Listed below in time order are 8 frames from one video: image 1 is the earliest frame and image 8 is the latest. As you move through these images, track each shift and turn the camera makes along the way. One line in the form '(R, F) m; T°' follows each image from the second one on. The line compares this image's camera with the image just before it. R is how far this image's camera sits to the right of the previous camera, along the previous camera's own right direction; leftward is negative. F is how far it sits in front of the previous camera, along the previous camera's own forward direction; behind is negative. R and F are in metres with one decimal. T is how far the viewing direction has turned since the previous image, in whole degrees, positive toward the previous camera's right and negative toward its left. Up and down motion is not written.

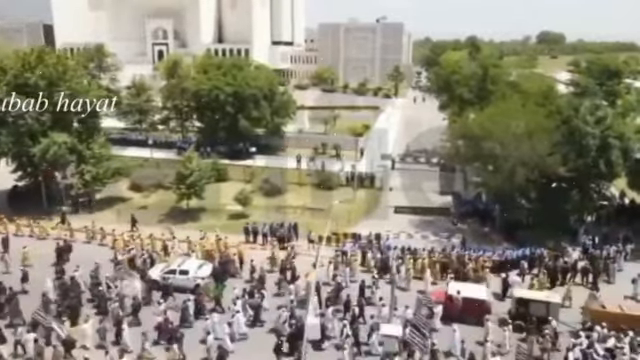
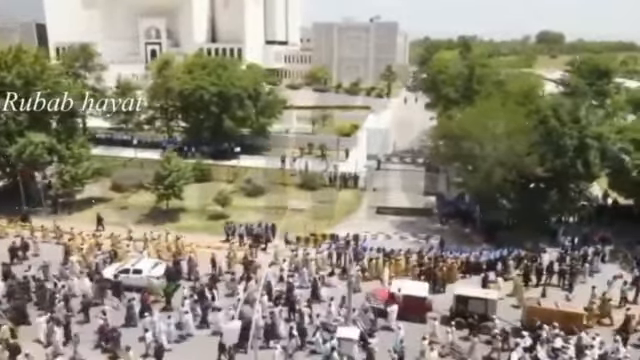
(+1.5, +0.3) m; 0°
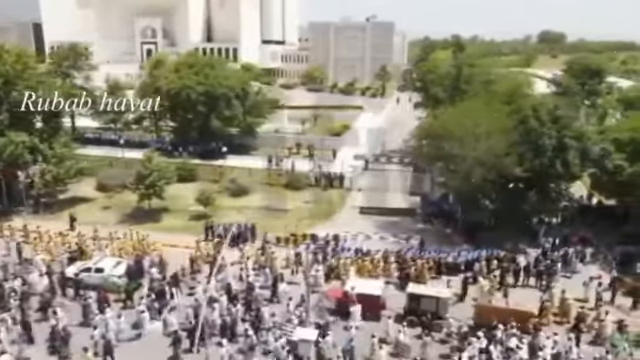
(+1.4, +0.2) m; 0°
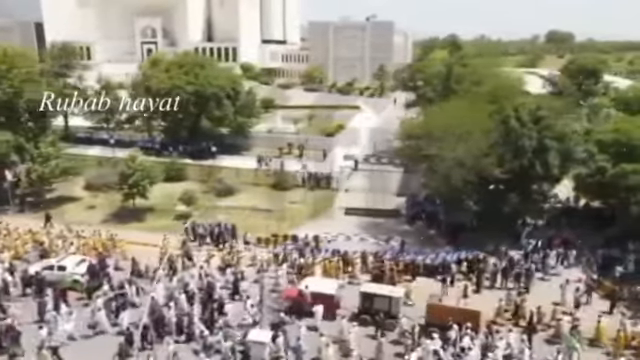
(+1.7, +0.2) m; -1°
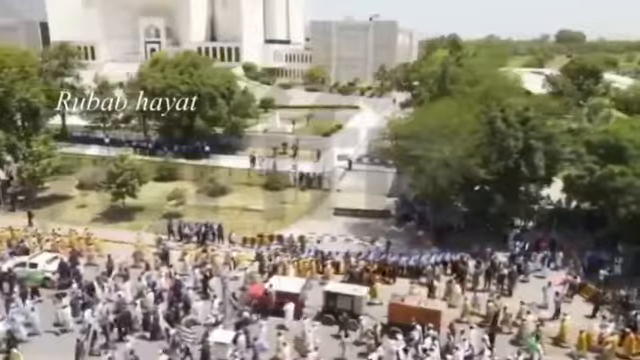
(+1.5, +0.1) m; -1°
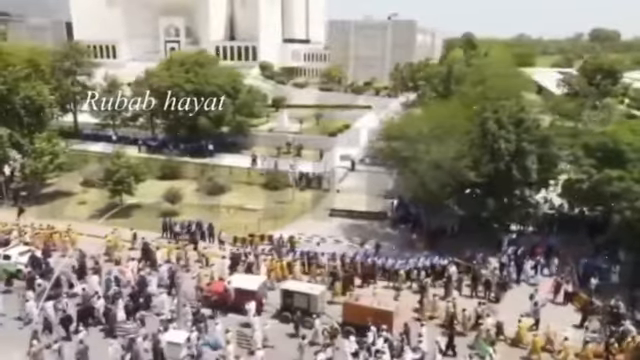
(+2.2, +0.4) m; -3°
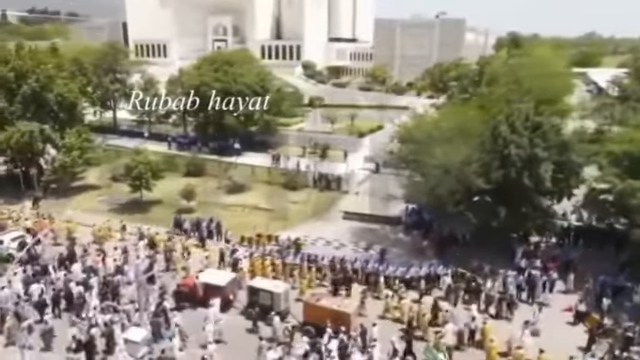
(+2.9, +0.7) m; -6°
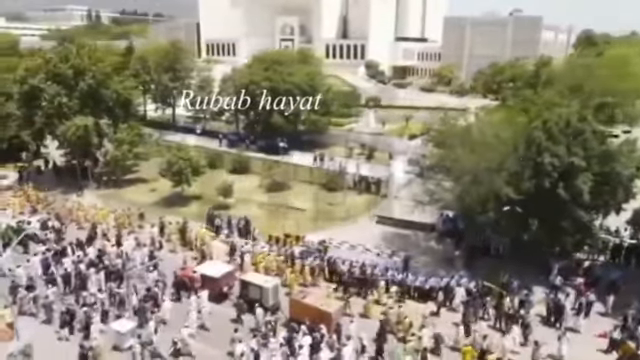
(+2.8, +0.7) m; -8°
